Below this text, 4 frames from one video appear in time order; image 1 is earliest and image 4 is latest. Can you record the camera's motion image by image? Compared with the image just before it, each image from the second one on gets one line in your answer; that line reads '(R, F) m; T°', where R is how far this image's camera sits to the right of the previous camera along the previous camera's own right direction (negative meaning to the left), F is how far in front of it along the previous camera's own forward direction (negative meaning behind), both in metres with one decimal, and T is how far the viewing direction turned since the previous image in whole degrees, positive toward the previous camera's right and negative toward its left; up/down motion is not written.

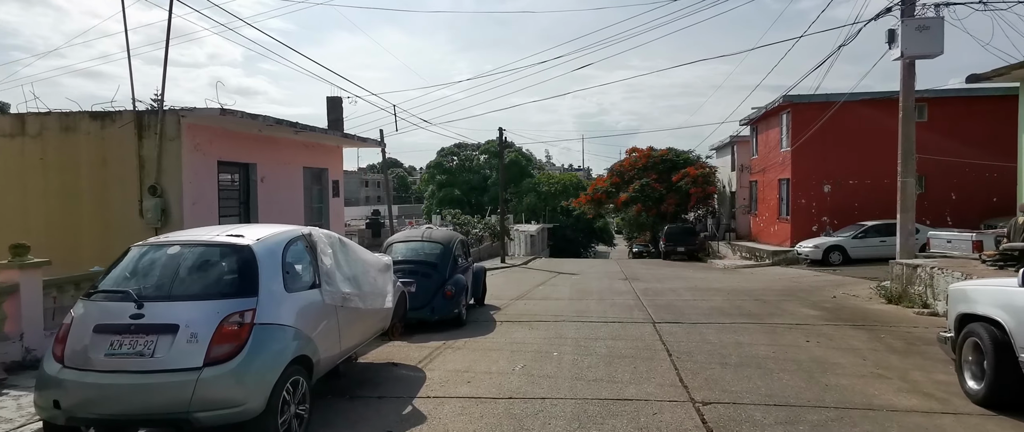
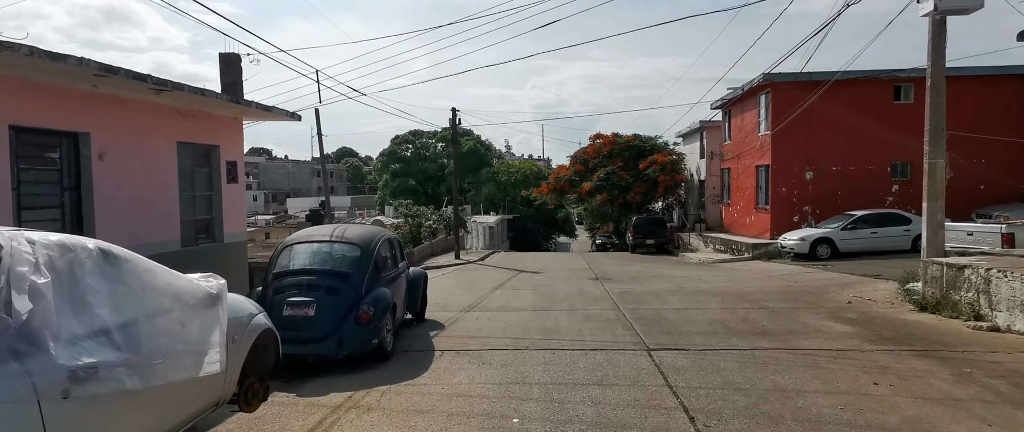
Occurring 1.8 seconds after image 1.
(+0.2, +2.8) m; +4°
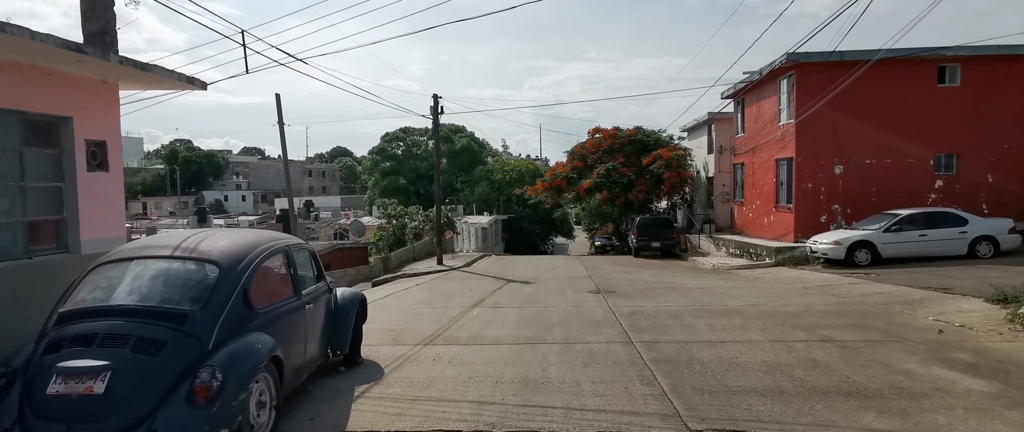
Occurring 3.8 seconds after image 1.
(+0.3, +2.9) m; 0°
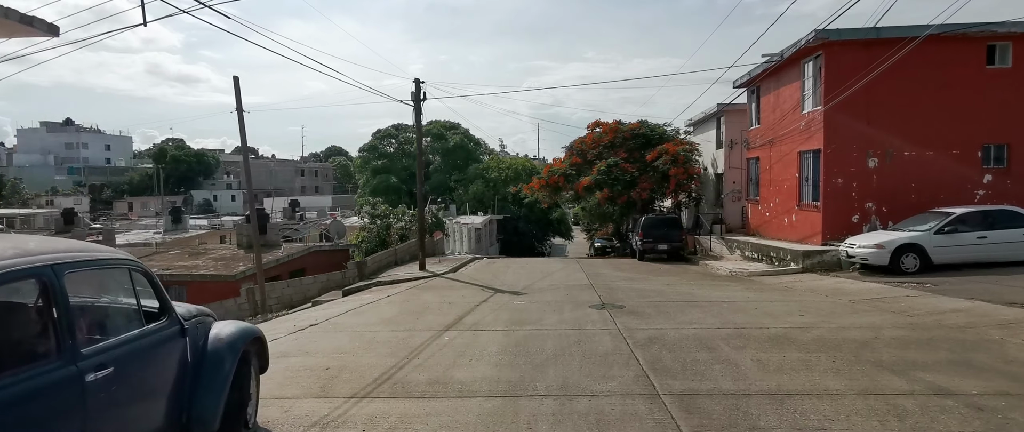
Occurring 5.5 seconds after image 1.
(+0.2, +2.5) m; 0°
